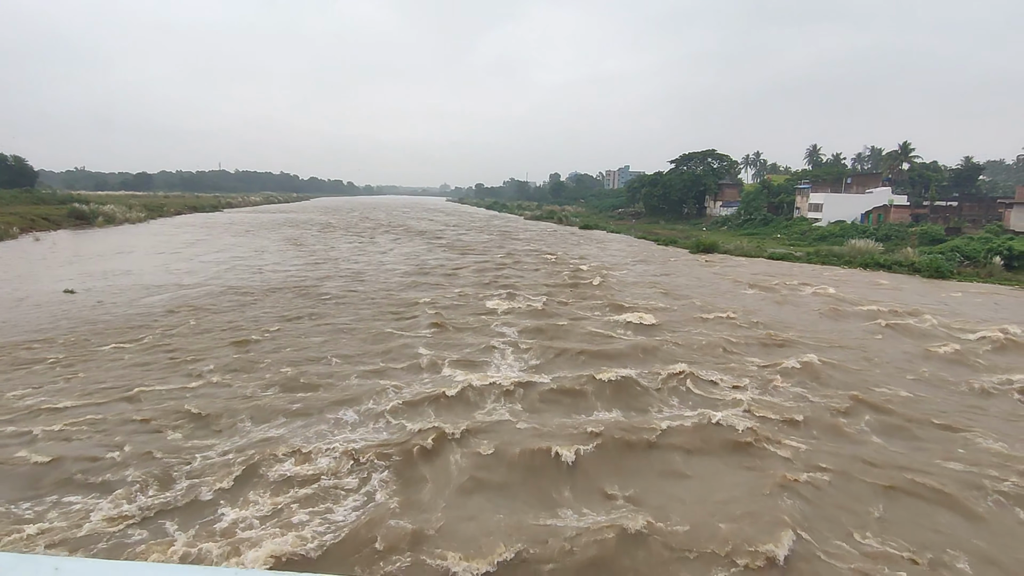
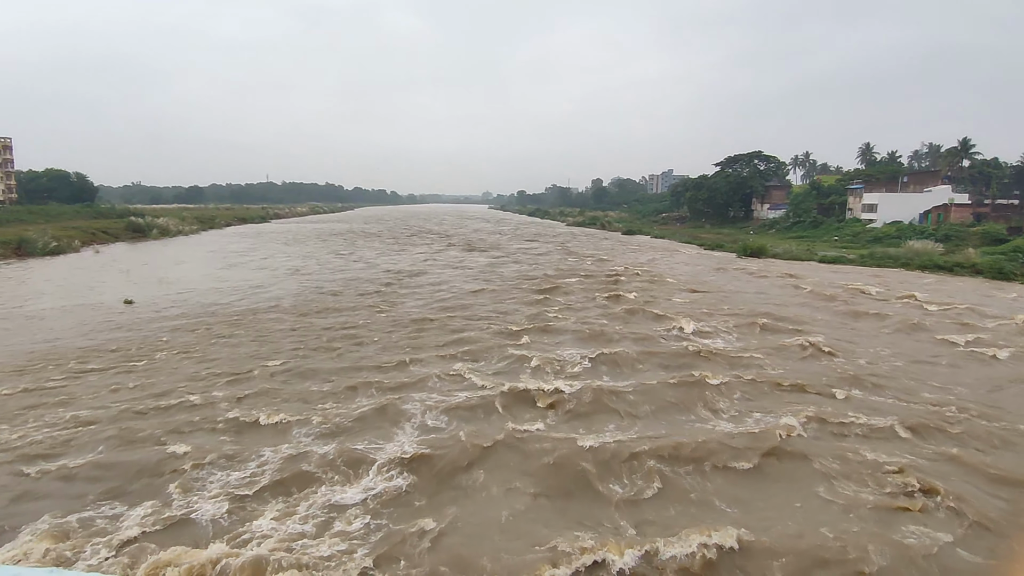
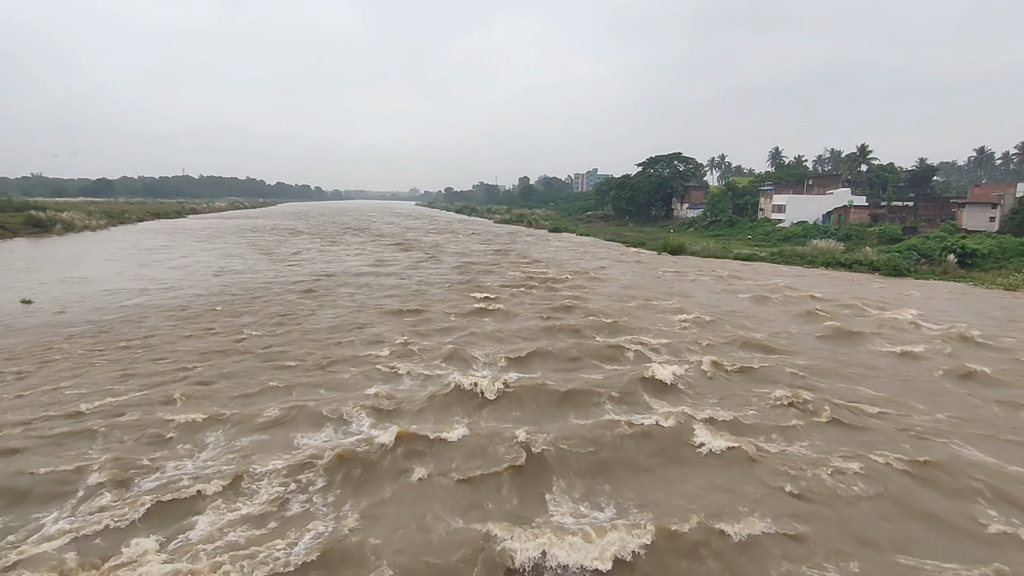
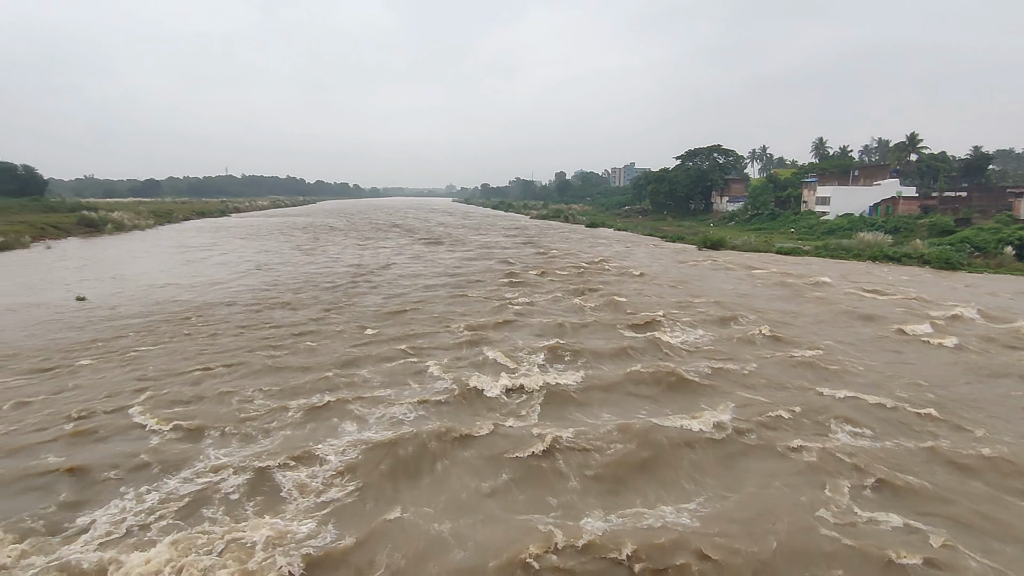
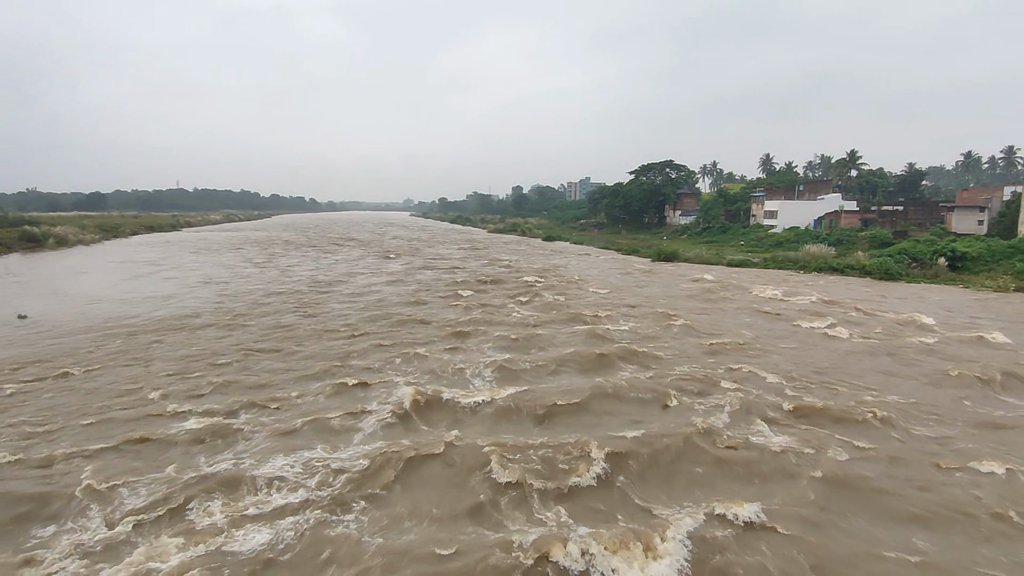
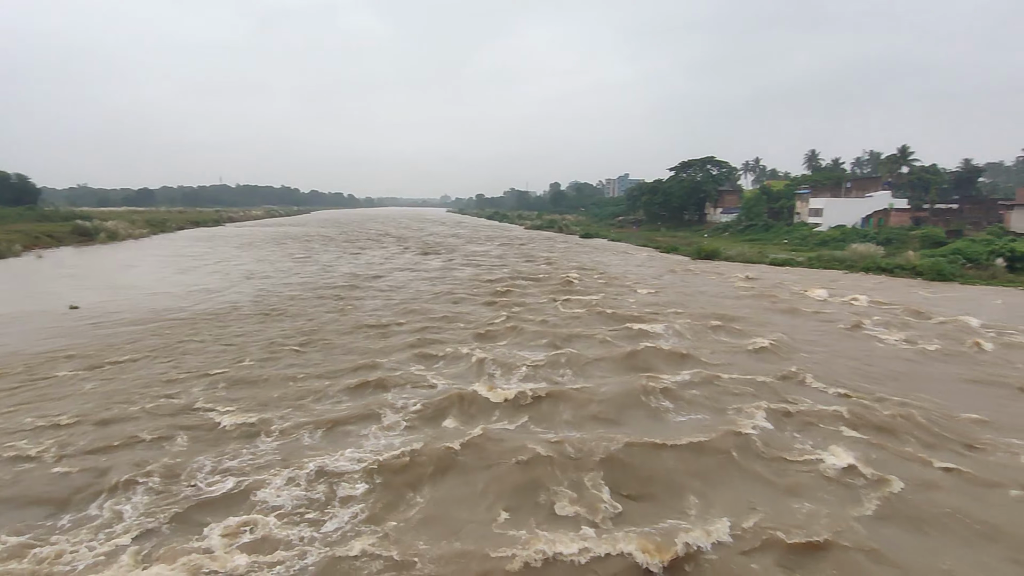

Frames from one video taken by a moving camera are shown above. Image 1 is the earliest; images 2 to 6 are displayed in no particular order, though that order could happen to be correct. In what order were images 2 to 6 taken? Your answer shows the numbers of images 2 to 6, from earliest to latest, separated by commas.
3, 4, 2, 6, 5
